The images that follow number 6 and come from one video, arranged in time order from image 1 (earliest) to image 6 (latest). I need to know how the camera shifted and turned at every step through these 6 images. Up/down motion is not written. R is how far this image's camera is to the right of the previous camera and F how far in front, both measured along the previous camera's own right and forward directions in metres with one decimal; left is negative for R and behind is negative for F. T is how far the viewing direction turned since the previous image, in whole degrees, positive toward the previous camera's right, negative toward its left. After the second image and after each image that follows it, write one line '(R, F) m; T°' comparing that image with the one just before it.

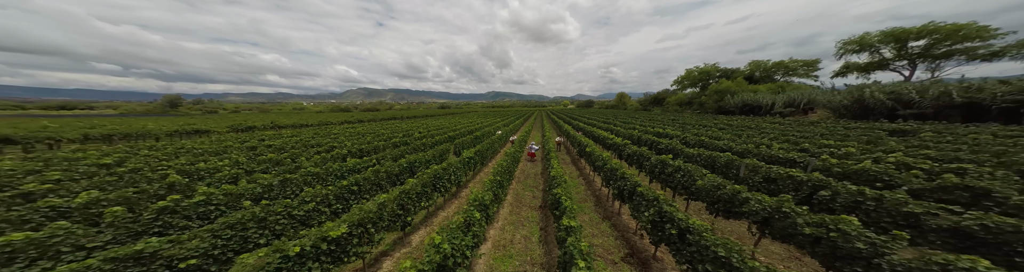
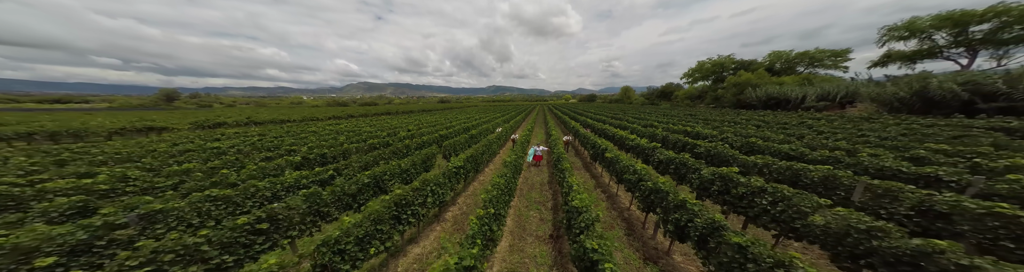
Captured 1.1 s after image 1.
(0.0, +2.9) m; 0°
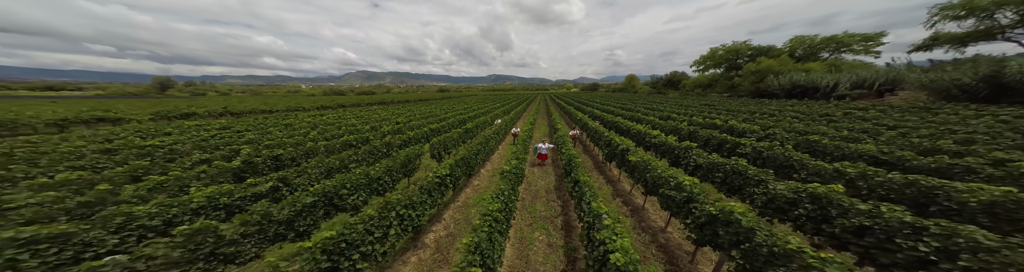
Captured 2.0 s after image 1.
(0.0, +2.3) m; 0°
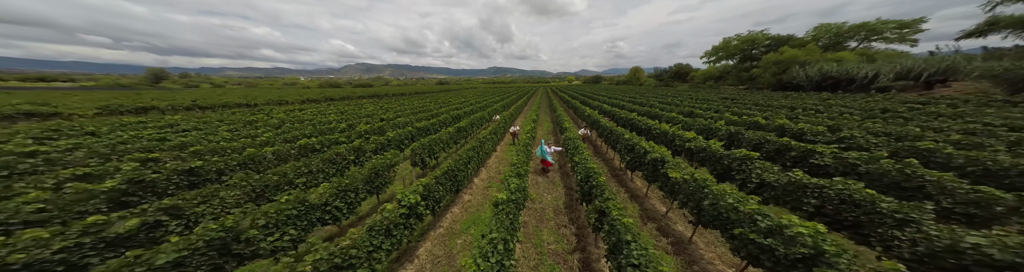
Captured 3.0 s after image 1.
(+0.1, +2.4) m; 0°
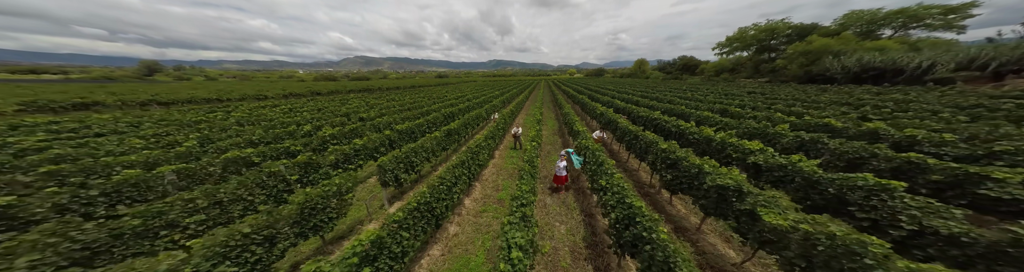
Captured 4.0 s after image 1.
(0.0, +2.6) m; 0°
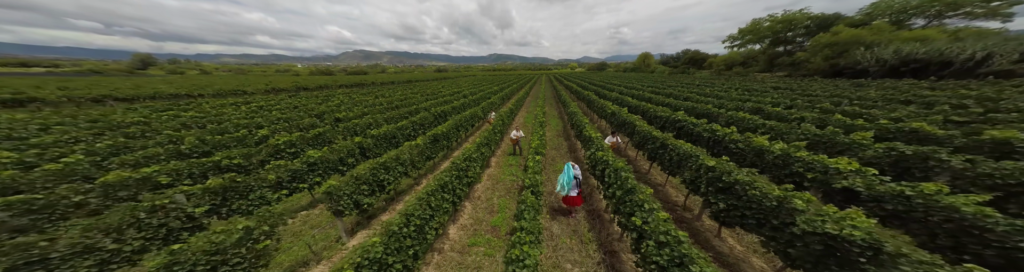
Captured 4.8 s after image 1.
(+0.1, +2.1) m; 0°
